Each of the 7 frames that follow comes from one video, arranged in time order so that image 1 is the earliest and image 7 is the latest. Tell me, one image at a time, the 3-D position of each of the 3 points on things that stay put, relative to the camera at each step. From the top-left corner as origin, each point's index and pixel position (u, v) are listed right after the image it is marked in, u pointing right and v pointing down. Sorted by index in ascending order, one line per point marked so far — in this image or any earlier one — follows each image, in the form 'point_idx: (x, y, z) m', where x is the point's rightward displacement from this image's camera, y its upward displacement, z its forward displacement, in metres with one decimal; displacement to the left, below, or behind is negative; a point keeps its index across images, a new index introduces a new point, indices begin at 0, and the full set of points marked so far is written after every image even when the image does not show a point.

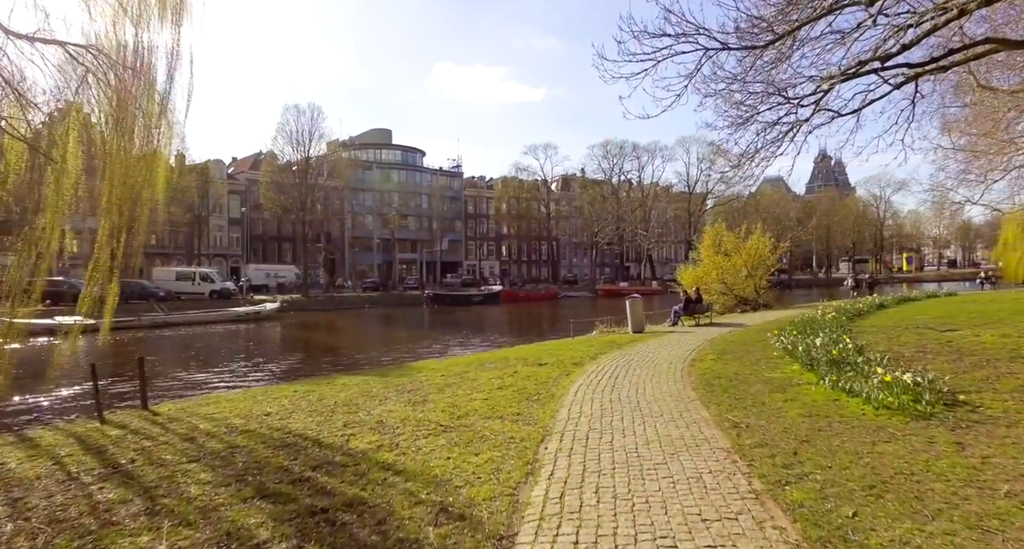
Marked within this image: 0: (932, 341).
0: (+8.4, -1.4, +12.0) m
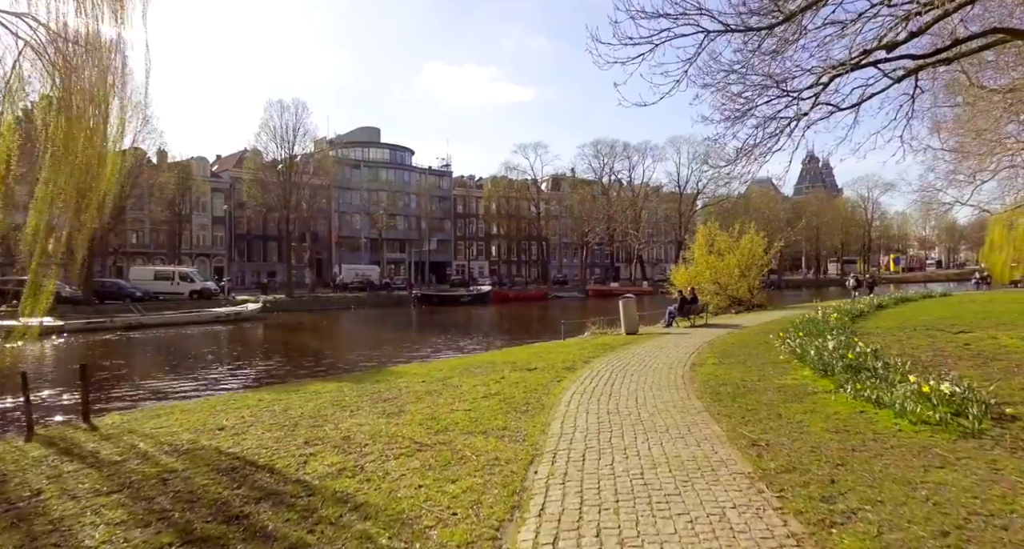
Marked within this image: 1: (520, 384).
0: (+8.2, -1.4, +11.2) m
1: (+0.1, -1.8, +9.7) m
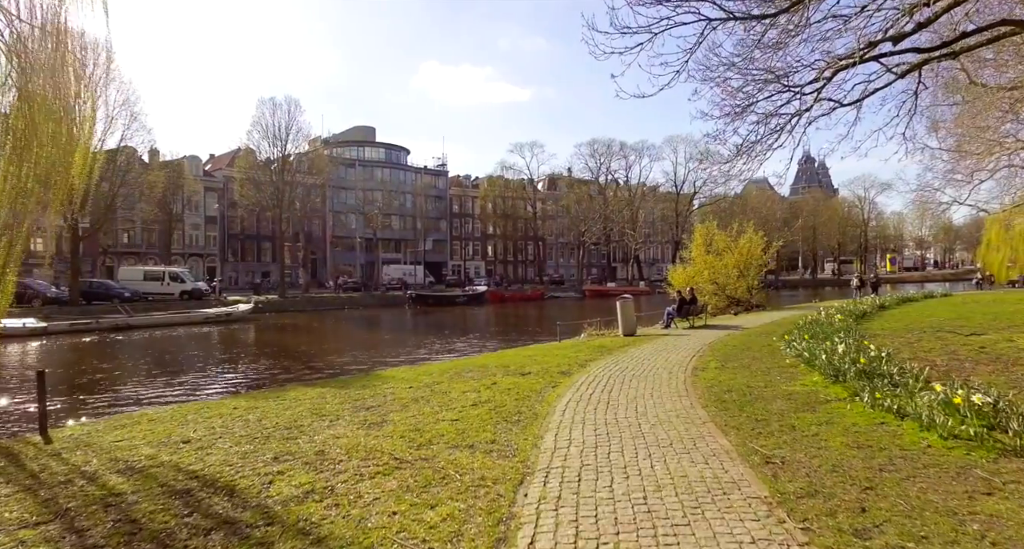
0: (+8.1, -1.4, +10.7) m
1: (0.0, -1.8, +9.2) m
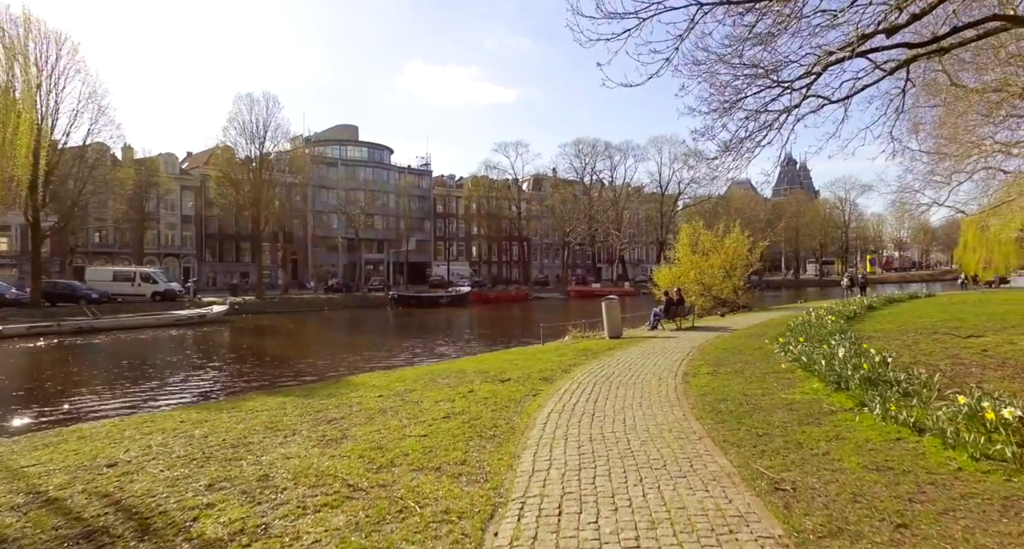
0: (+7.7, -1.4, +10.2) m
1: (-0.3, -1.8, +8.5) m
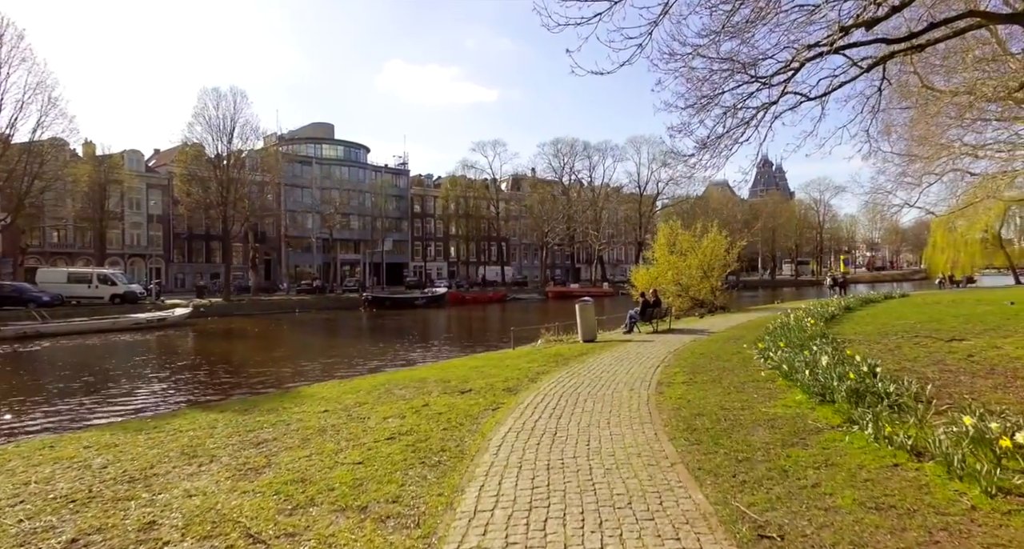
0: (+7.1, -1.4, +9.7) m
1: (-0.9, -1.8, +7.7) m
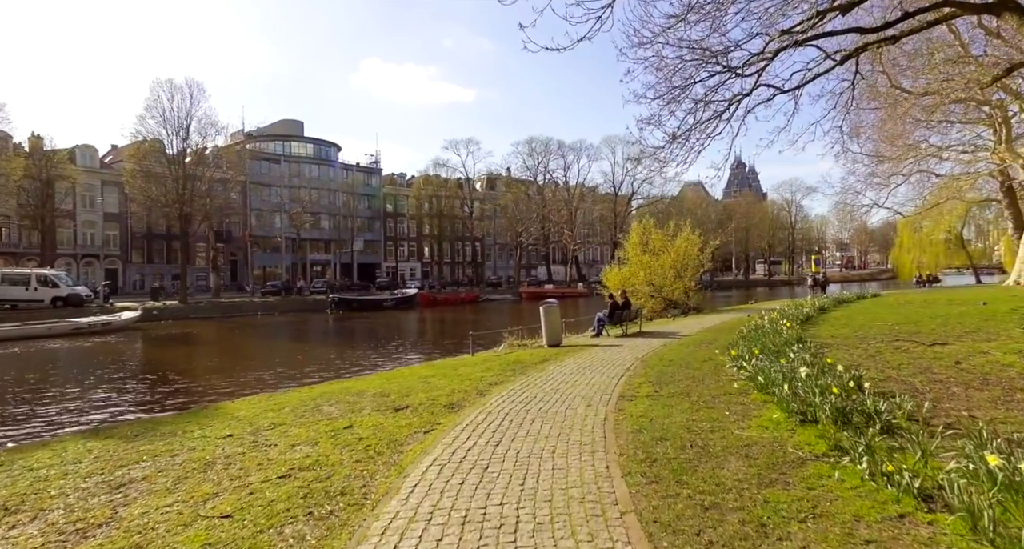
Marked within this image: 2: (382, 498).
0: (+6.3, -1.4, +8.8) m
1: (-1.6, -1.8, +6.5) m
2: (-1.0, -1.7, +4.7) m
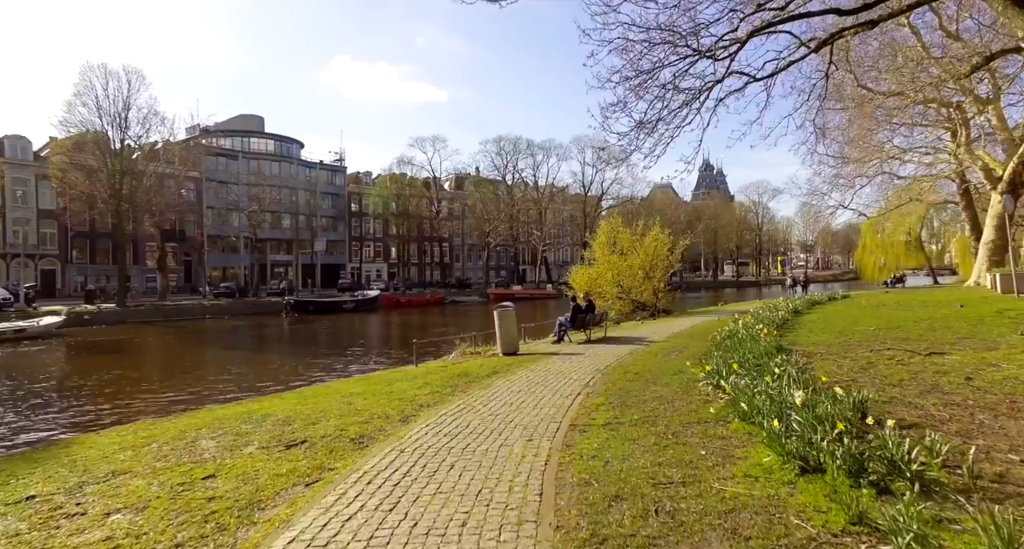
0: (+5.4, -1.4, +7.4) m
1: (-2.4, -1.8, +4.7) m
2: (-1.7, -1.7, +3.0) m
